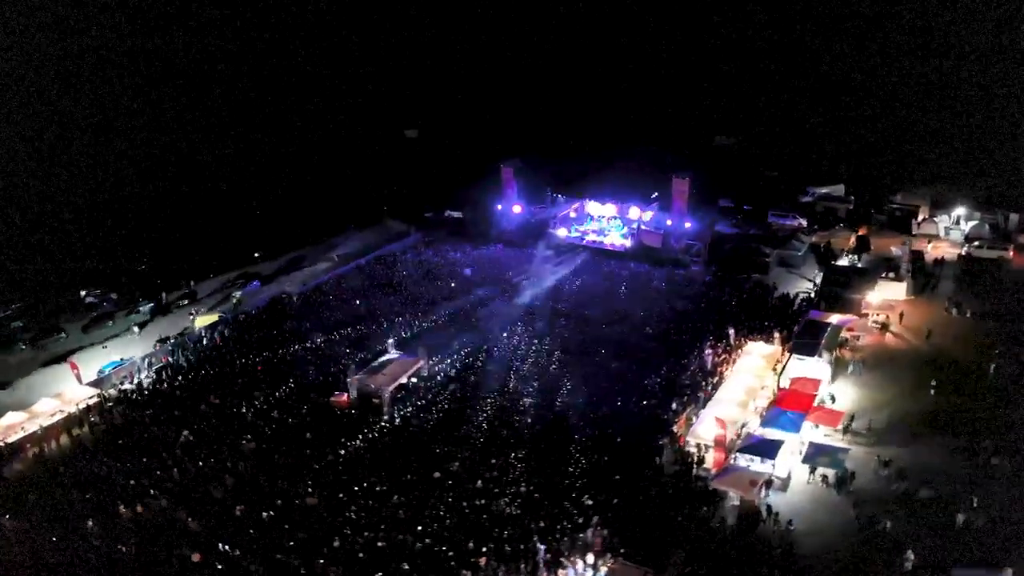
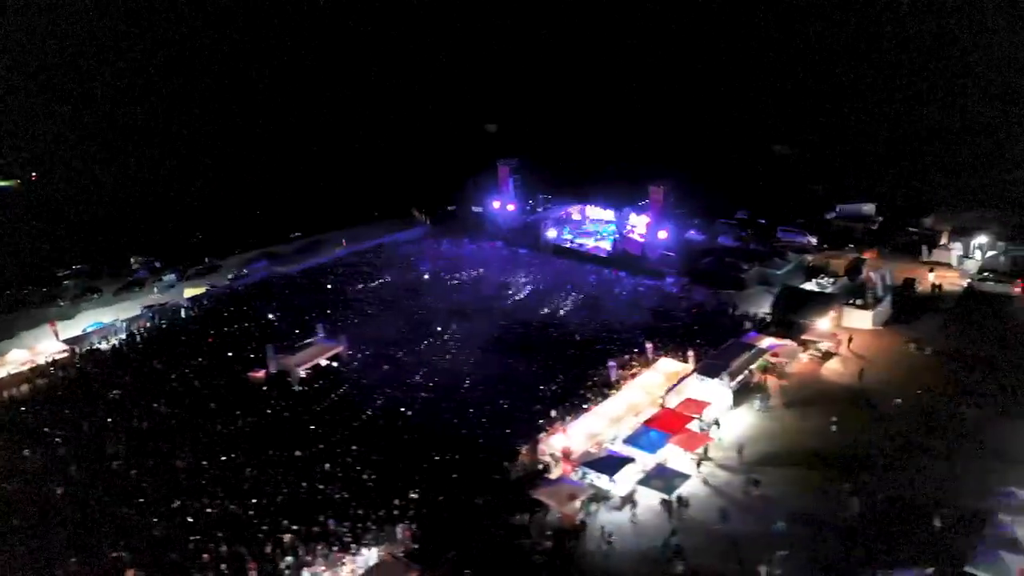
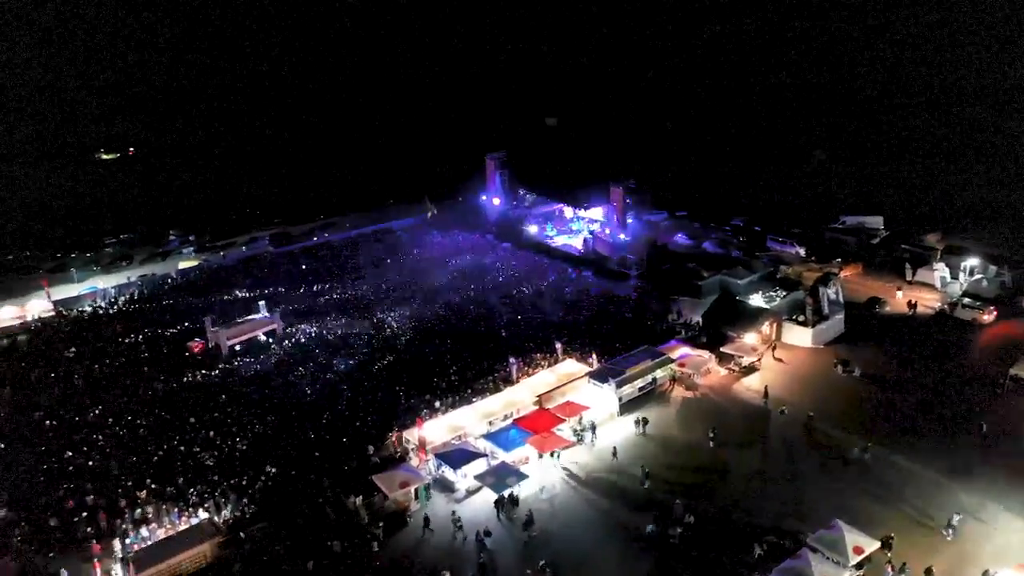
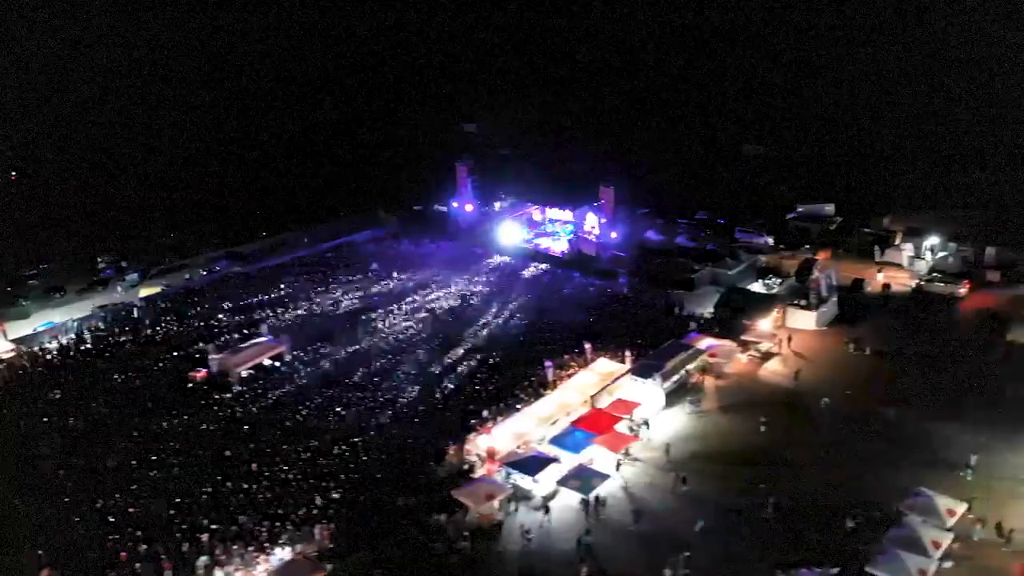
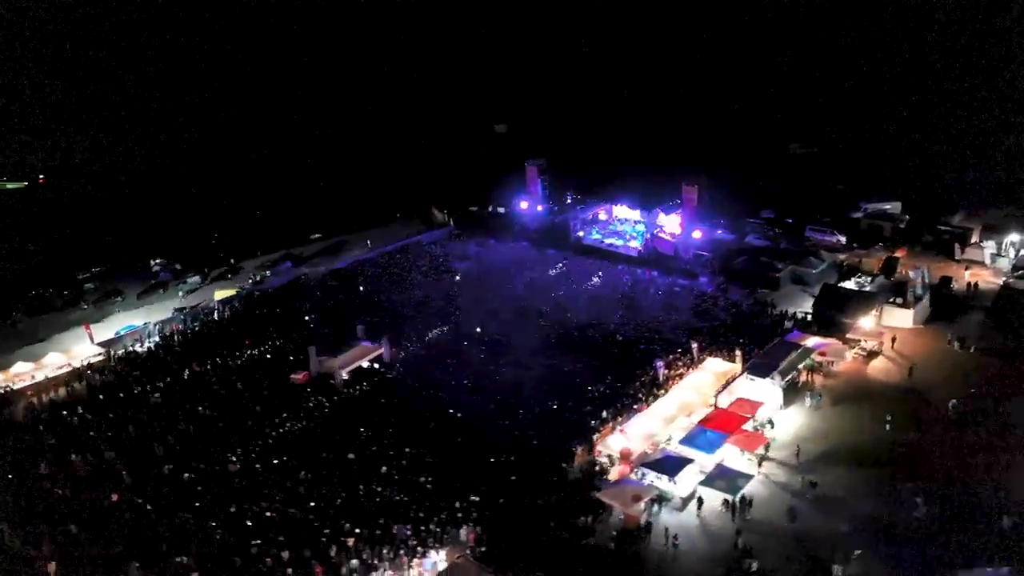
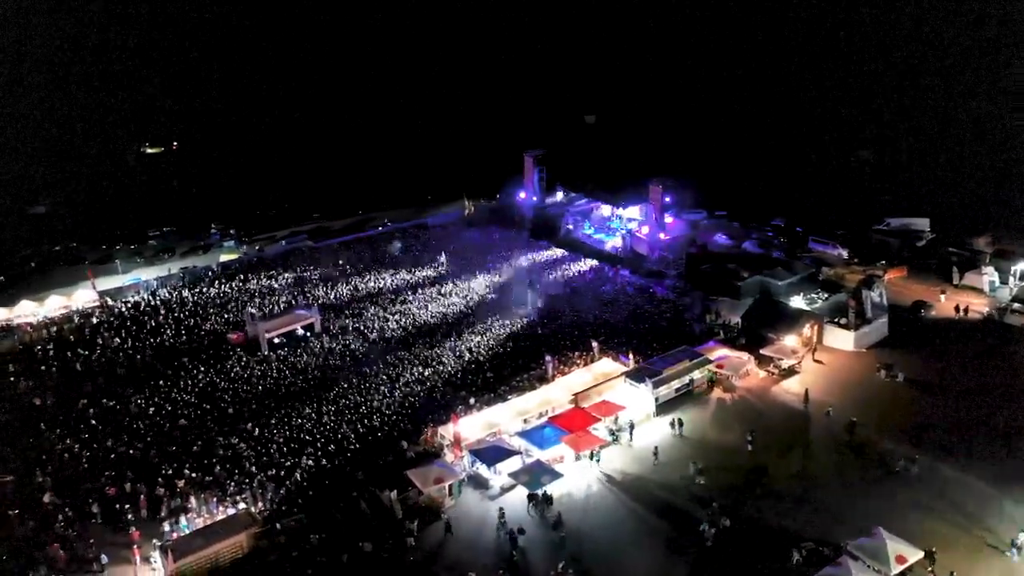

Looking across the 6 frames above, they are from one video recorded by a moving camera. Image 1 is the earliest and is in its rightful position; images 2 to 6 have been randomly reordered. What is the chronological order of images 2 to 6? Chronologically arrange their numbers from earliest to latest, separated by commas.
5, 2, 4, 3, 6
